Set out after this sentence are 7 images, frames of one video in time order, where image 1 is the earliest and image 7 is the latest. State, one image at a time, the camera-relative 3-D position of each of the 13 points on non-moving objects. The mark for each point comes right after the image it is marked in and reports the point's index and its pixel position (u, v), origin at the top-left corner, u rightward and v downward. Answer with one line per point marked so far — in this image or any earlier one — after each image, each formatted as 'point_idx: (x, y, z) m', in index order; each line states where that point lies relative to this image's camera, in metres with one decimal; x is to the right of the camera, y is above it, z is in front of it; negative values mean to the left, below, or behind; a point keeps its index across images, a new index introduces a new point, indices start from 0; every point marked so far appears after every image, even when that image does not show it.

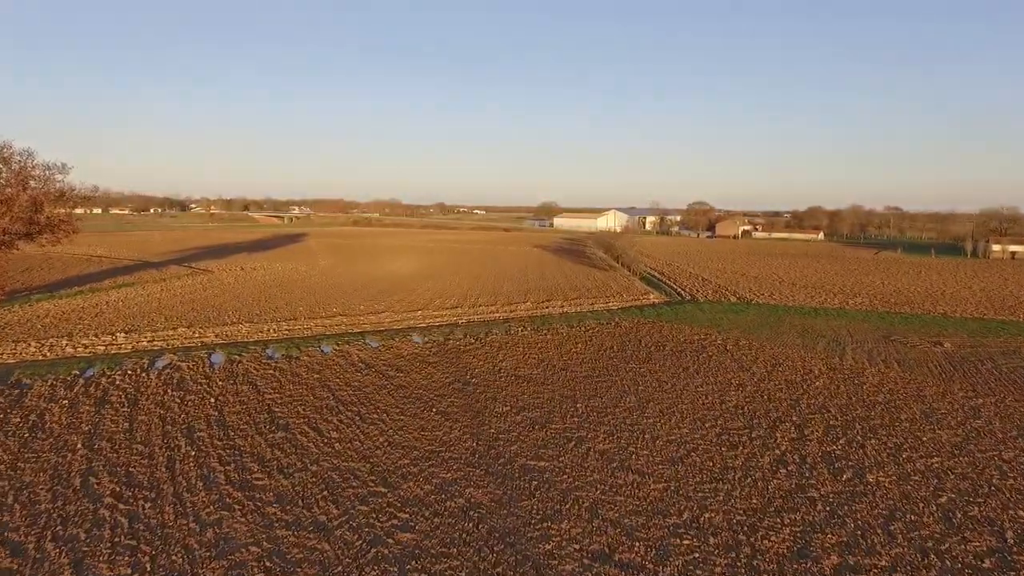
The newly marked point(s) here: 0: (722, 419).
0: (+3.1, -2.0, +9.4) m
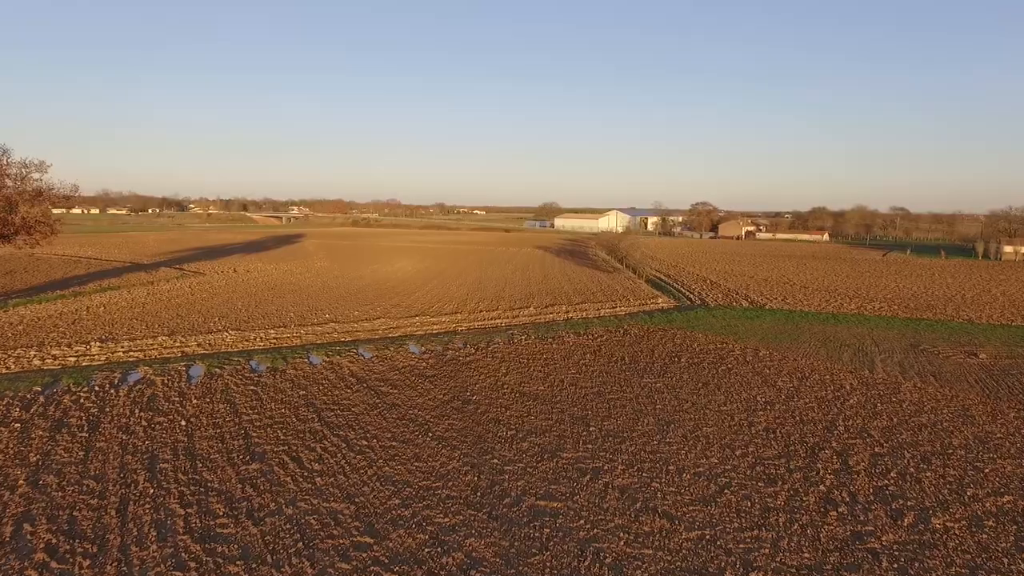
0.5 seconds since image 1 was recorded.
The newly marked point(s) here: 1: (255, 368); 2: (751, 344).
0: (+3.2, -2.1, +8.4) m
1: (-5.1, -1.6, +12.7) m
2: (+5.9, -1.4, +15.5) m
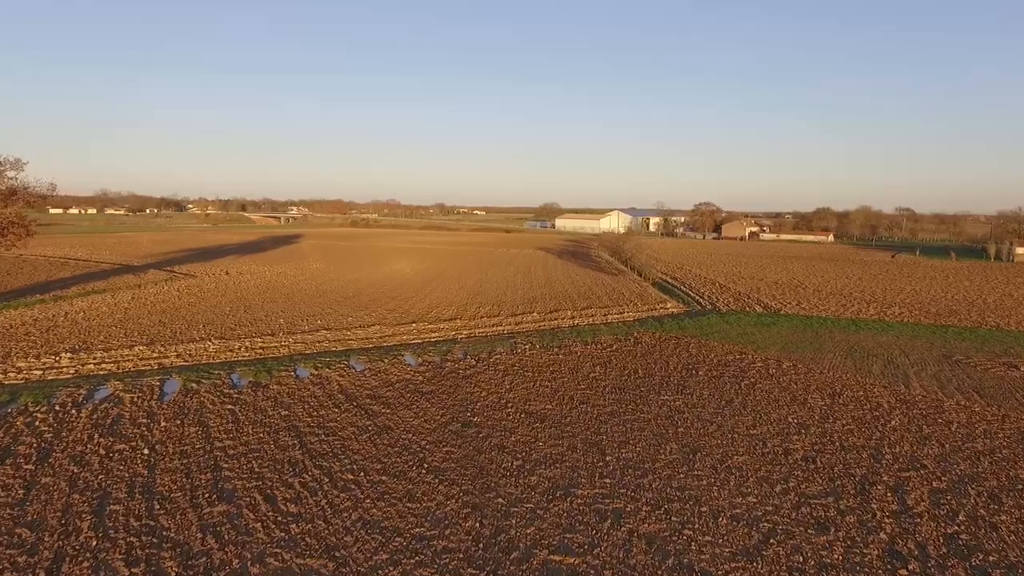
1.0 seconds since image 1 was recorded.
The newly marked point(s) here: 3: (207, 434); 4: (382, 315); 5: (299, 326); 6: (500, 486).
0: (+3.3, -2.2, +7.4) m
1: (-5.0, -1.7, +11.6) m
2: (+5.9, -1.5, +14.5) m
3: (-4.2, -2.0, +8.7) m
4: (-4.0, -0.9, +19.3) m
5: (-5.9, -1.1, +17.5) m
6: (-0.1, -2.2, +7.2) m
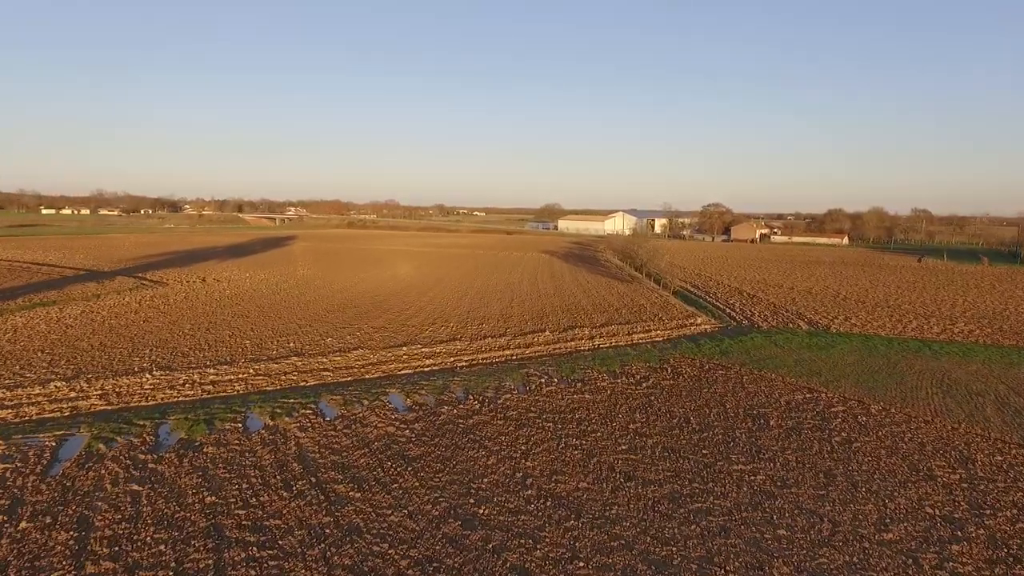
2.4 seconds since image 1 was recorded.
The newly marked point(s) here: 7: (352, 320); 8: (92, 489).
0: (+3.5, -2.6, +4.5) m
1: (-4.8, -2.1, +8.7) m
2: (+6.2, -1.9, +11.6) m
3: (-4.0, -2.4, +5.9) m
4: (-3.8, -1.2, +16.4) m
5: (-5.6, -1.4, +14.6) m
6: (+0.1, -2.6, +4.3) m
7: (-4.8, -0.9, +19.0) m
8: (-4.7, -2.3, +7.1) m
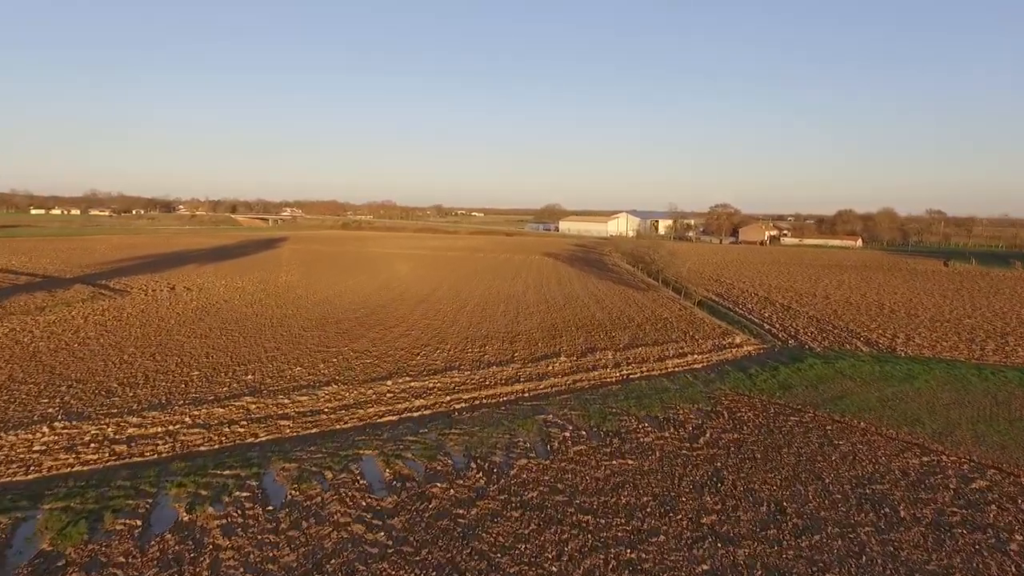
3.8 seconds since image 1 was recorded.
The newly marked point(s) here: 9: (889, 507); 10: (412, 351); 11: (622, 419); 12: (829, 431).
0: (+3.8, -3.0, +1.6) m
1: (-4.6, -2.5, +5.8) m
2: (+6.4, -2.3, +8.7) m
3: (-3.7, -2.7, +2.9) m
4: (-3.6, -1.6, +13.5) m
5: (-5.4, -1.8, +11.7) m
6: (+0.3, -2.9, +1.4) m
7: (-4.6, -1.3, +16.1) m
8: (-4.5, -2.6, +4.1) m
9: (+4.1, -2.4, +7.0) m
10: (-2.3, -1.4, +15.0) m
11: (+1.8, -2.0, +10.2) m
12: (+4.8, -2.1, +9.6) m
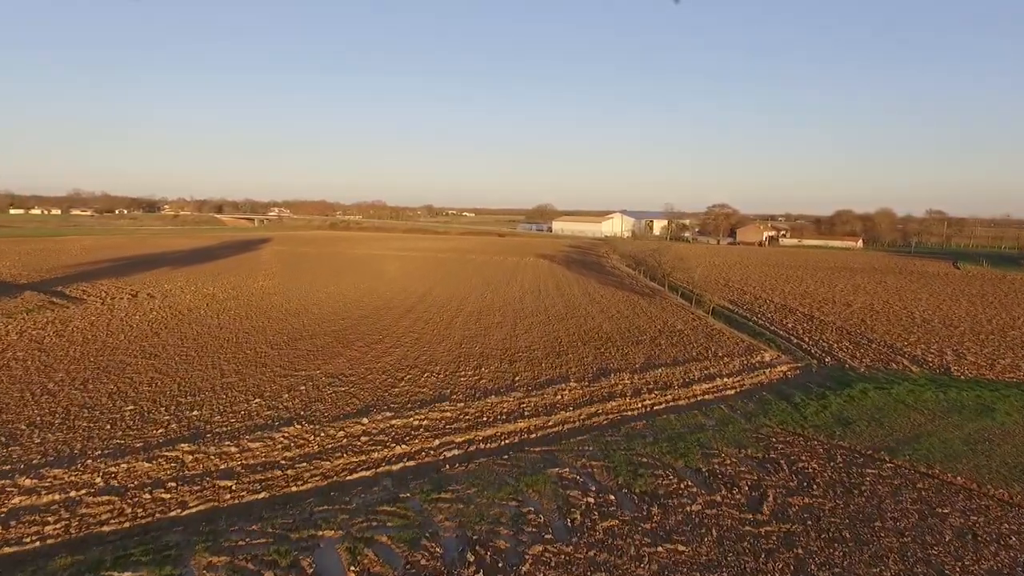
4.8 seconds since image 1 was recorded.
0: (+4.0, -3.2, -0.5) m
1: (-4.4, -2.7, +3.6) m
2: (+6.5, -2.5, +6.7) m
3: (-3.6, -3.0, +0.7) m
4: (-3.5, -1.9, +11.3) m
5: (-5.4, -2.1, +9.4) m
6: (+0.5, -3.2, -0.8) m
7: (-4.6, -1.6, +13.9) m
8: (-4.3, -2.9, +1.9) m
9: (+4.3, -2.6, +4.9) m
10: (-2.3, -1.7, +12.8) m
11: (+1.8, -2.3, +8.1) m
12: (+4.9, -2.4, +7.5) m
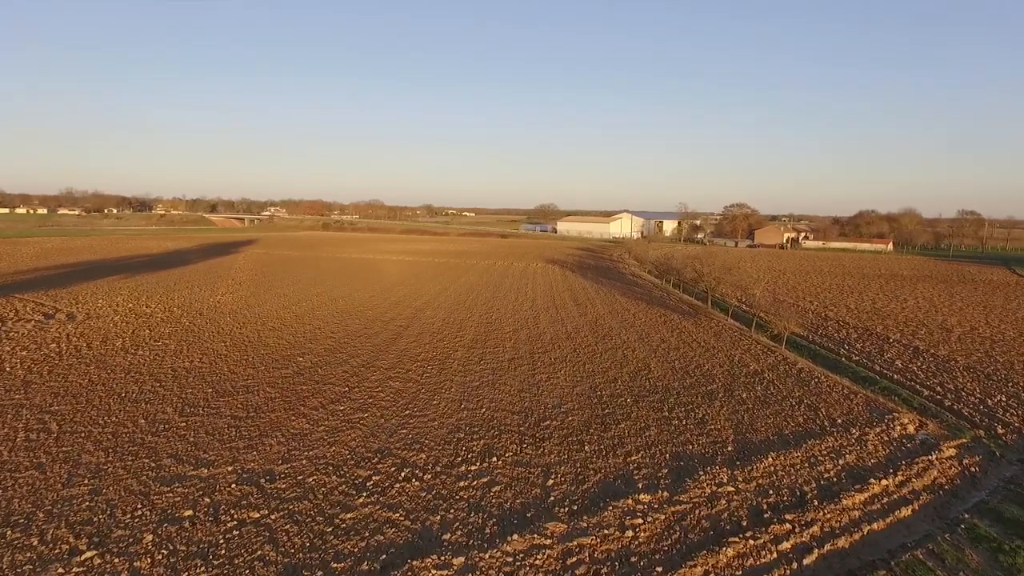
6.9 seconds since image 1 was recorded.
0: (+4.3, -3.8, -5.4) m
1: (-4.1, -3.3, -1.3) m
2: (+6.8, -3.1, +1.8) m
3: (-3.2, -3.6, -4.2) m
4: (-3.2, -2.5, +6.4) m
5: (-5.0, -2.6, +4.5) m
6: (+0.9, -3.8, -5.7) m
7: (-4.2, -2.2, +9.0) m
8: (-3.9, -3.5, -3.0) m
9: (+4.6, -3.2, 0.0) m
10: (-2.0, -2.3, +7.9) m
11: (+2.2, -2.9, +3.2) m
12: (+5.2, -3.0, +2.6) m
